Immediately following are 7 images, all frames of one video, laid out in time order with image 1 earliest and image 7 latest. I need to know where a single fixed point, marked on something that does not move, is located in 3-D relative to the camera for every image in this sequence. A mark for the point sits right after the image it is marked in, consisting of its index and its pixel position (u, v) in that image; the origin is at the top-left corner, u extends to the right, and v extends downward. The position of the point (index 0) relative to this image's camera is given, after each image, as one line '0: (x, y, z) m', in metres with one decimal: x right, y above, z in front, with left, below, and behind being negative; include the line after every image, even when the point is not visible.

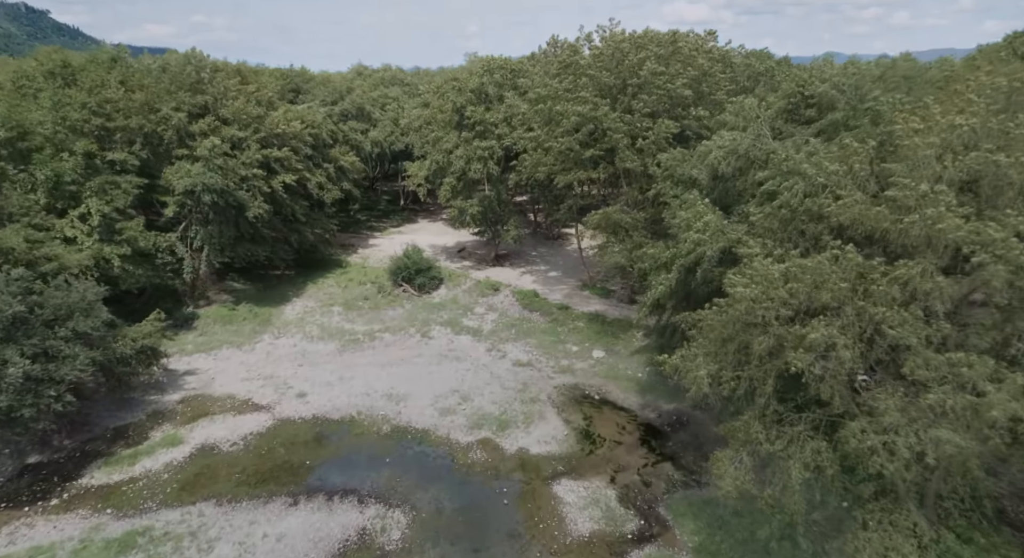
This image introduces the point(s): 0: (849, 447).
0: (+5.7, -2.8, +9.5) m
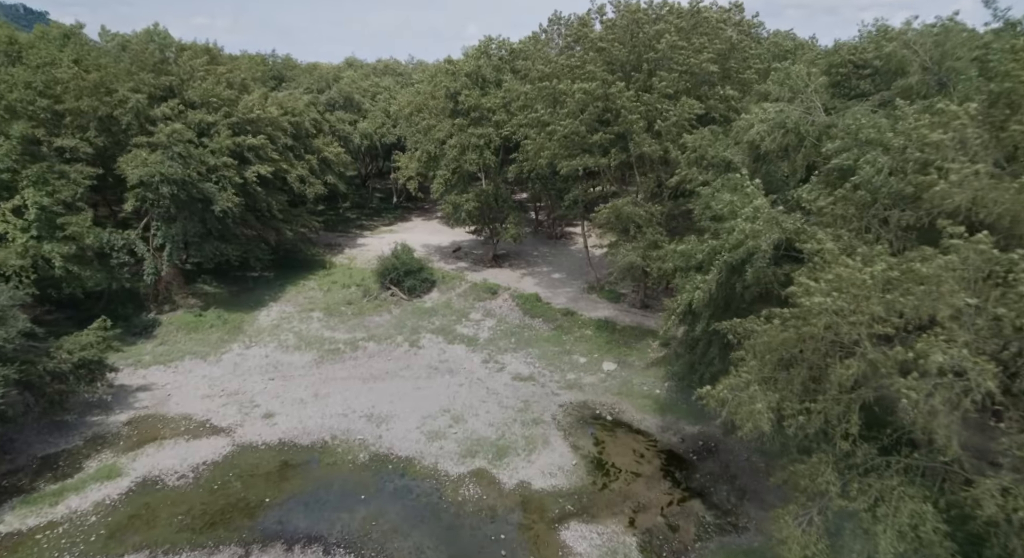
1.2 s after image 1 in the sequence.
0: (+5.7, -2.8, +6.8) m
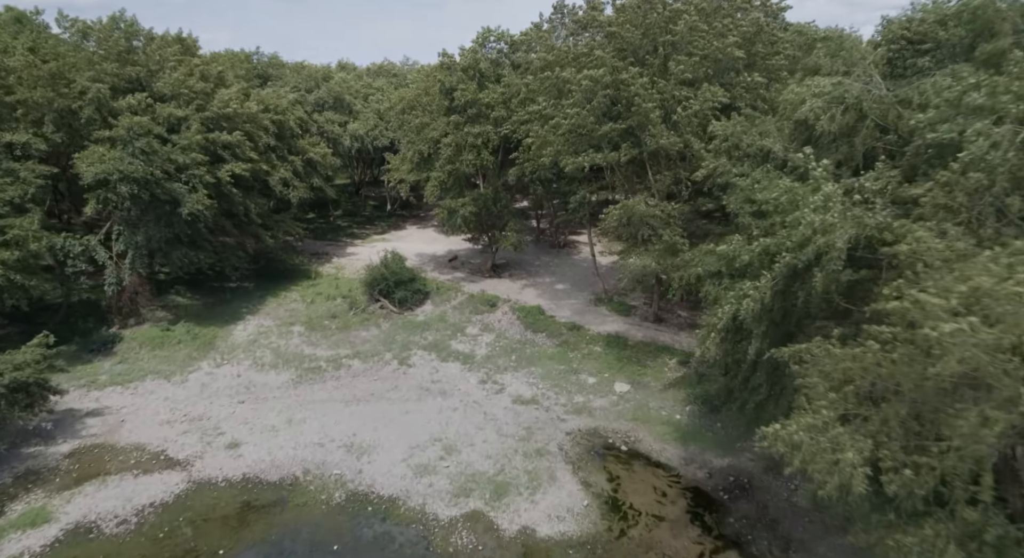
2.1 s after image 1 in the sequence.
0: (+5.7, -2.9, +4.6) m
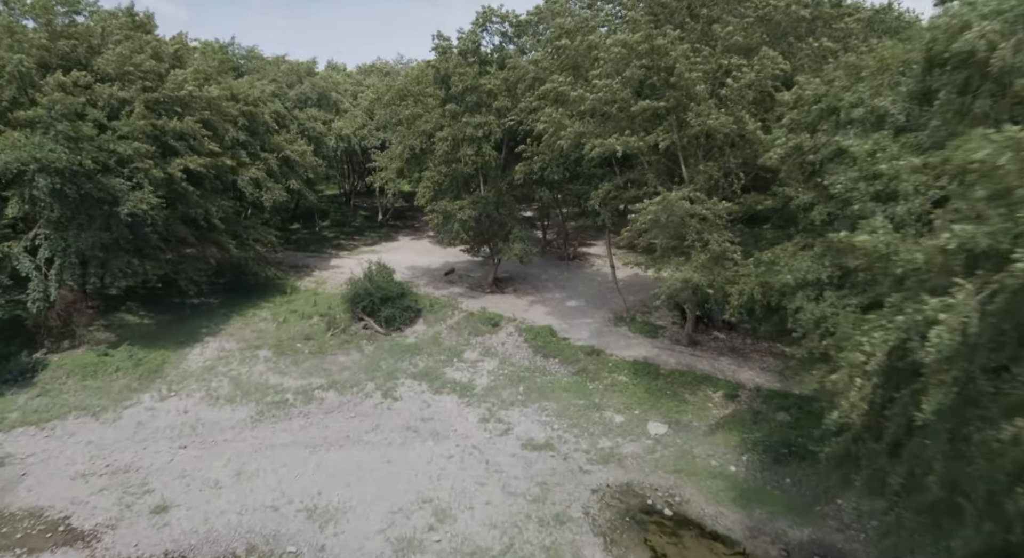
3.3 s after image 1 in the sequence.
0: (+6.0, -2.8, +1.2) m
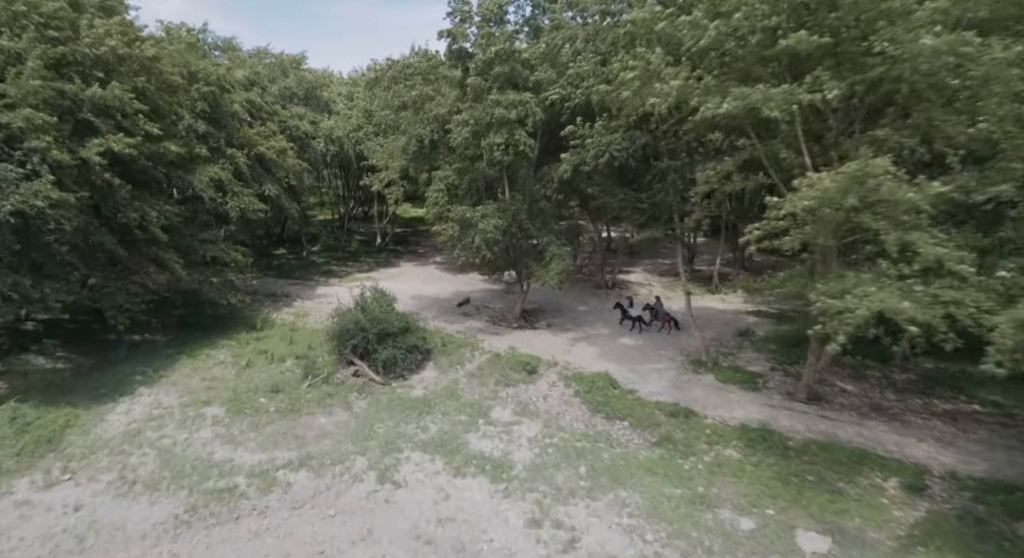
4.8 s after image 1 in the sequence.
0: (+7.2, -2.4, -4.0) m
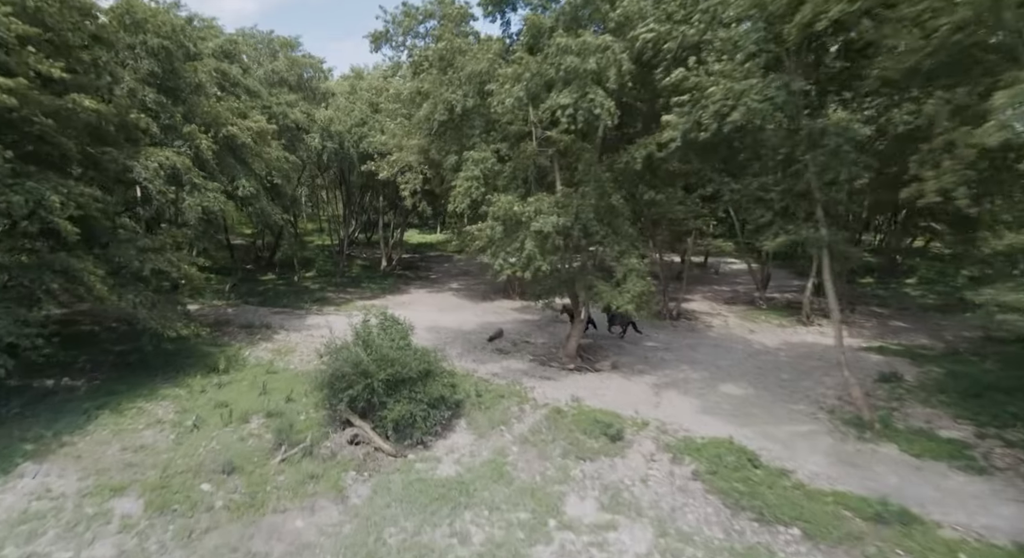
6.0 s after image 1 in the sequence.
0: (+8.5, -1.5, -9.0) m
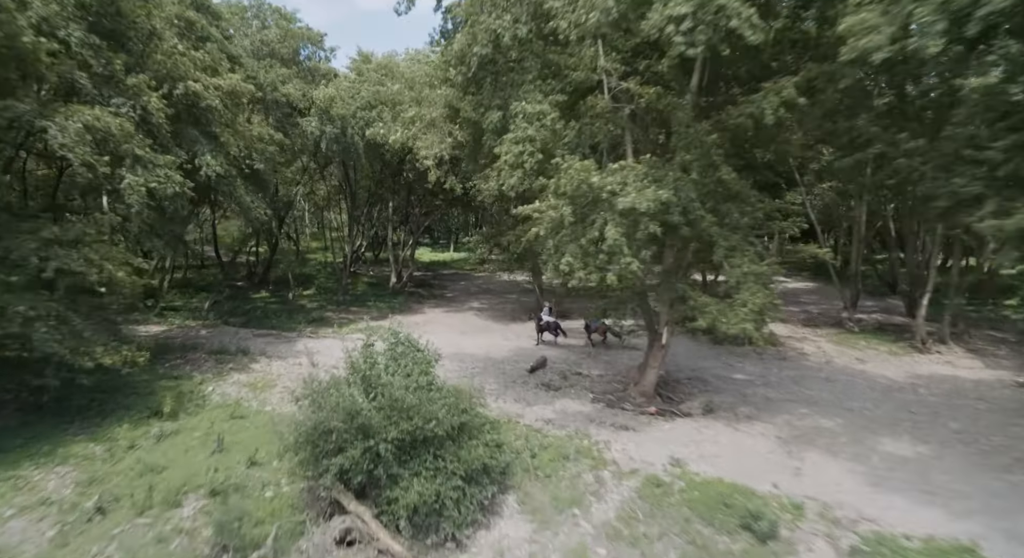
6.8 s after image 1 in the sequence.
0: (+9.3, -0.7, -12.9) m
